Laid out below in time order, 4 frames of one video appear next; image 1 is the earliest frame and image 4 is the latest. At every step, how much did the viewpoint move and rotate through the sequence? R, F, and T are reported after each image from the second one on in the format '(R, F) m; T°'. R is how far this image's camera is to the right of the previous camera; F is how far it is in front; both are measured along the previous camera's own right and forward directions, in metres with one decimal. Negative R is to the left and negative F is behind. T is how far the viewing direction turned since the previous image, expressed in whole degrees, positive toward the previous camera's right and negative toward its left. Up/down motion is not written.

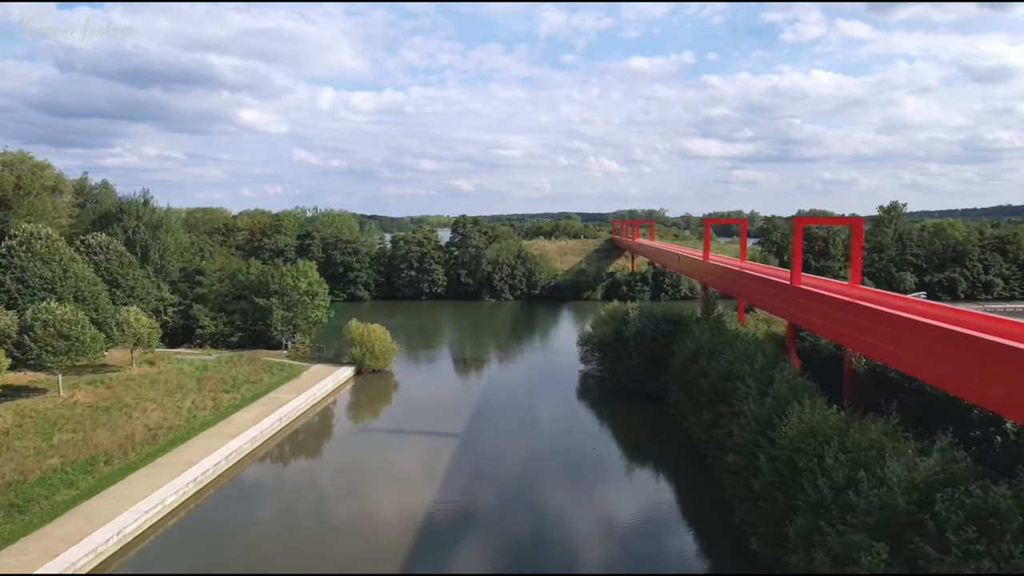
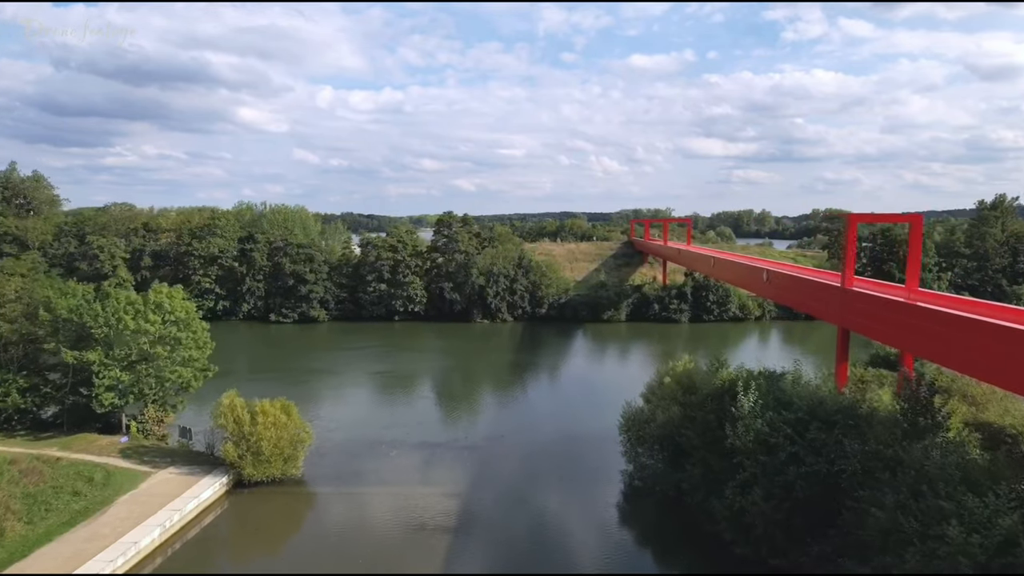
(+0.1, +10.5) m; 0°
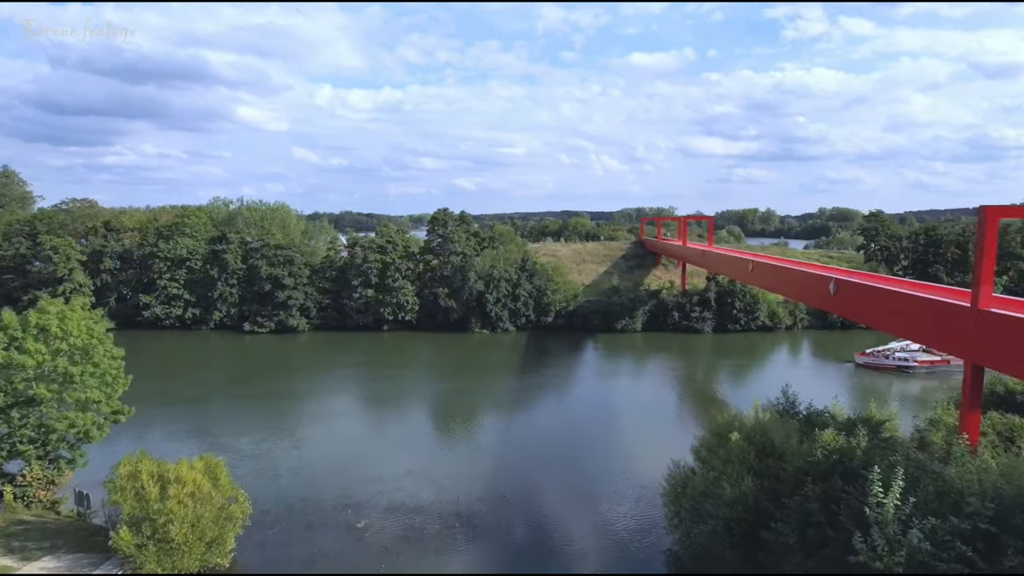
(-0.1, +3.9) m; 0°
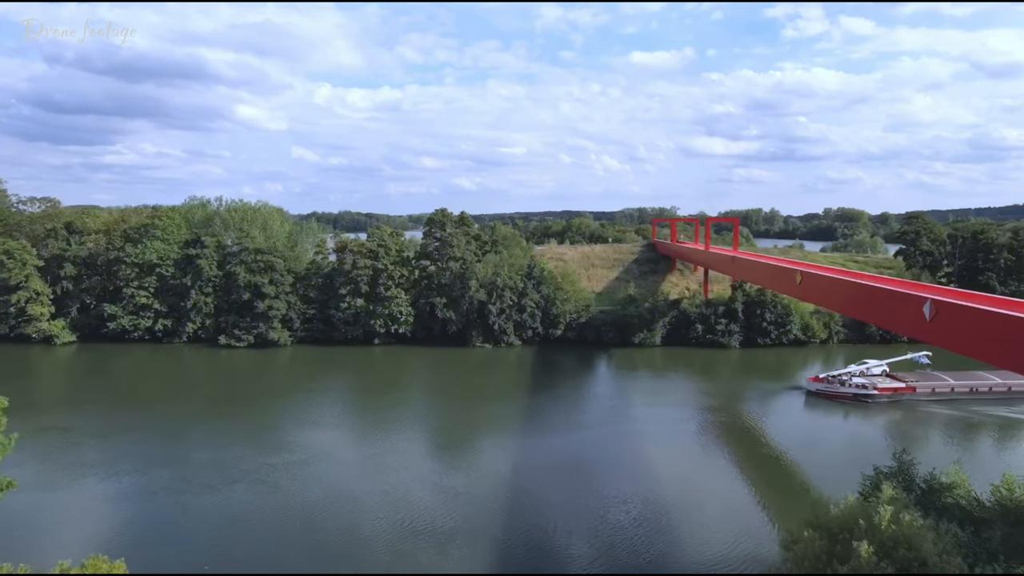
(-0.3, +3.3) m; 0°
